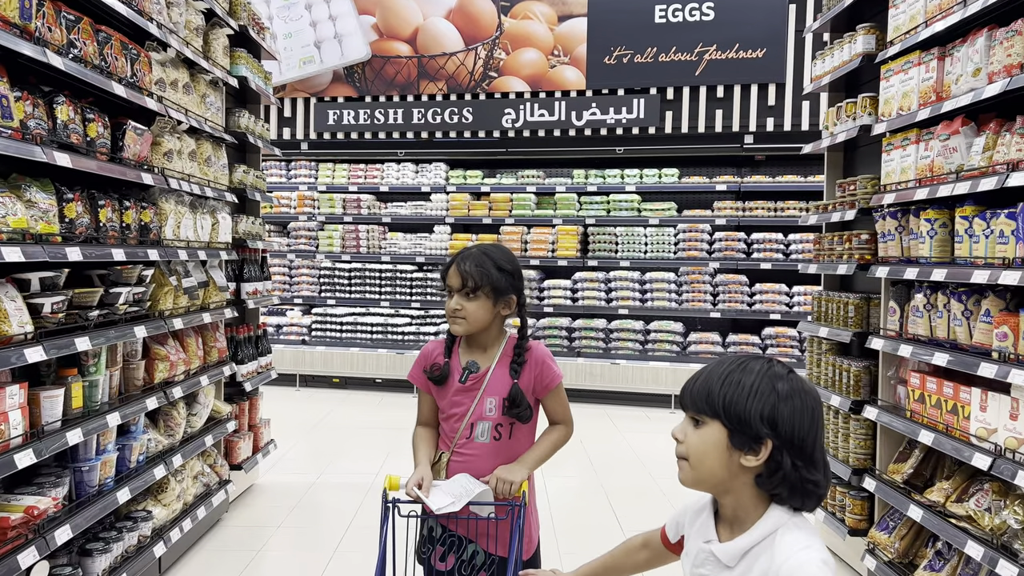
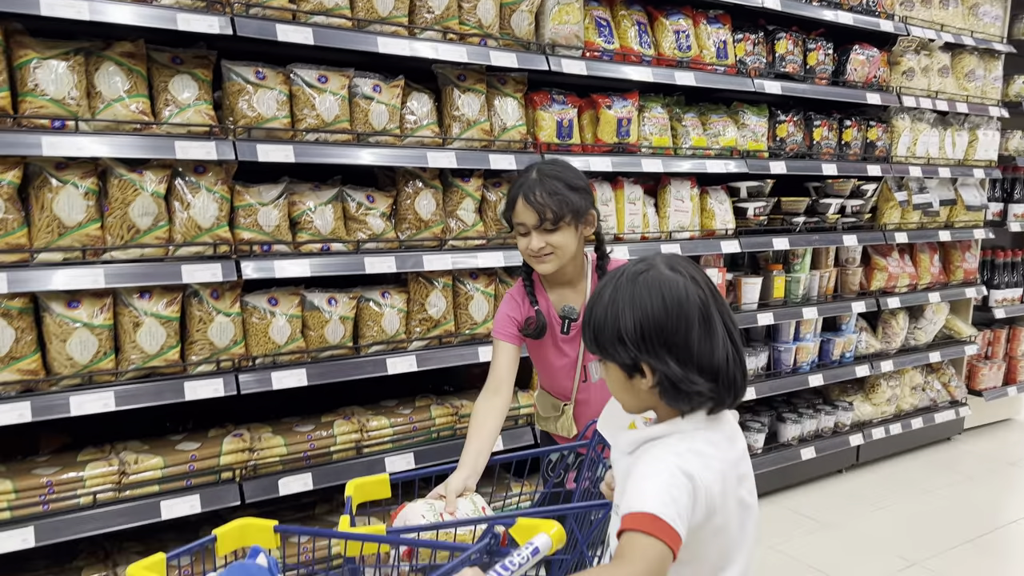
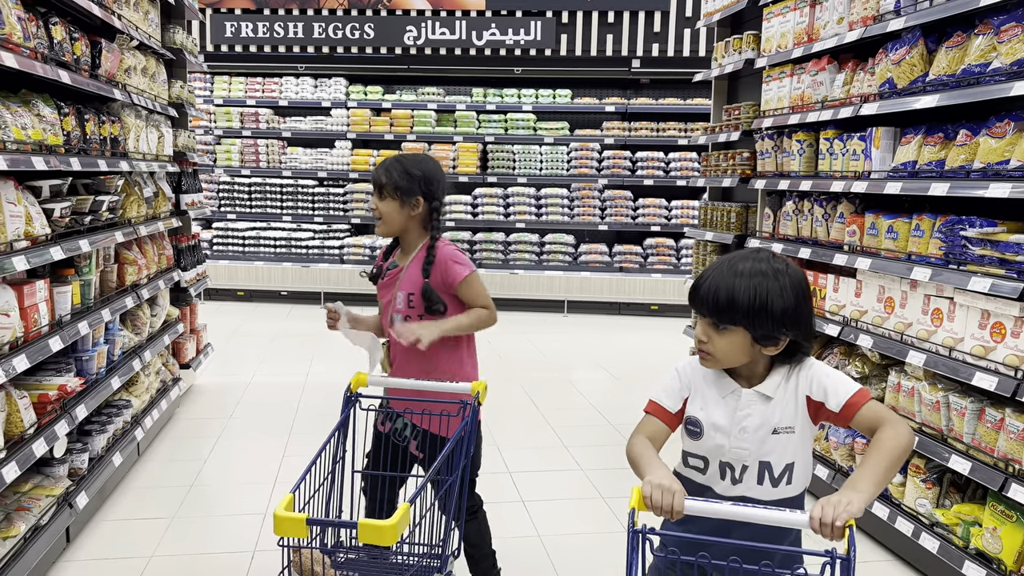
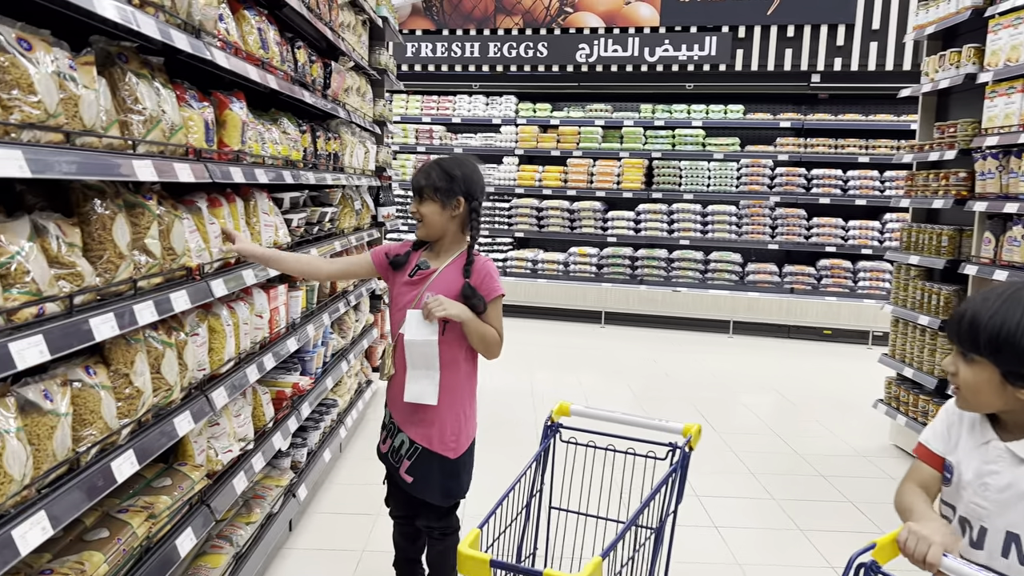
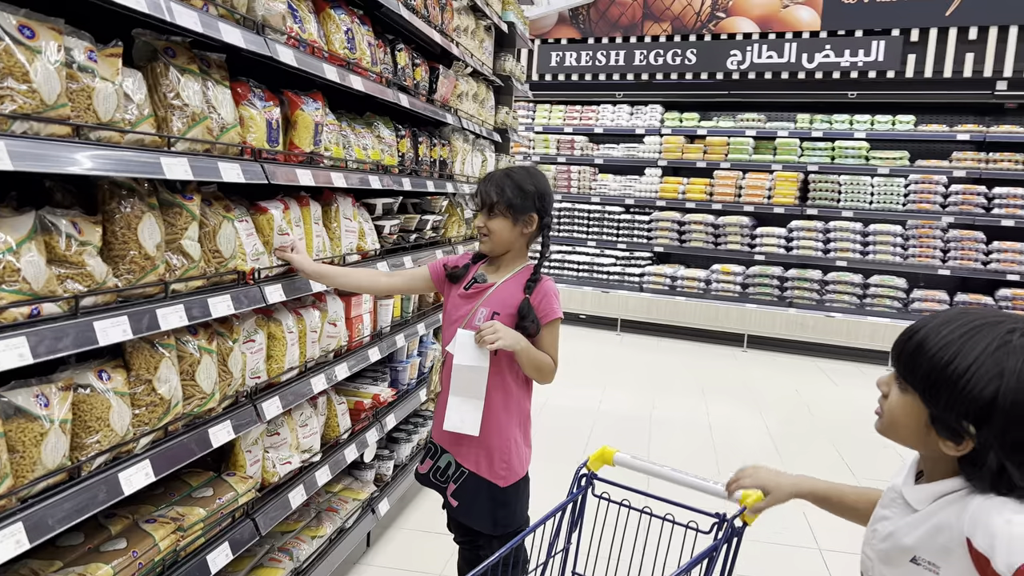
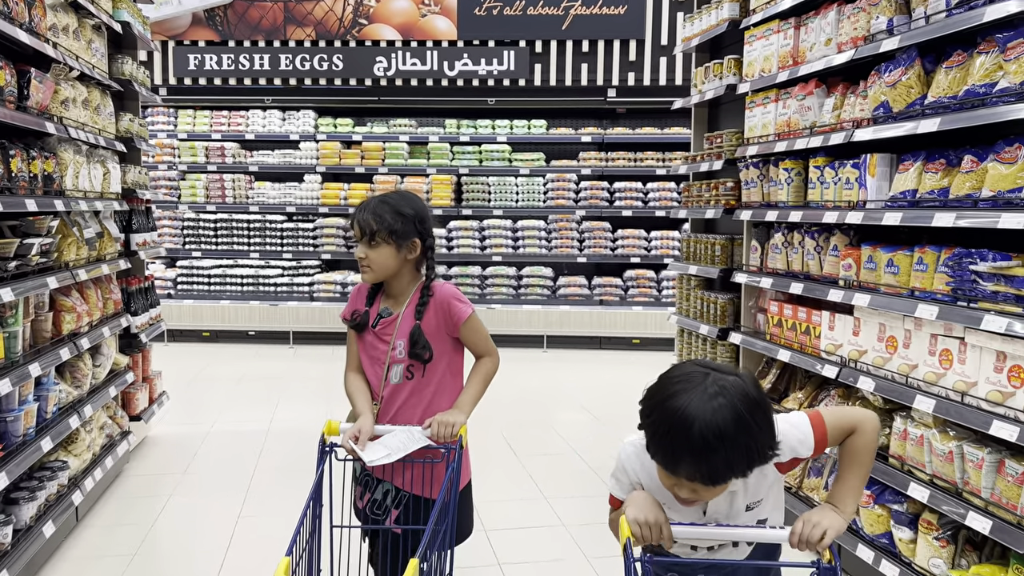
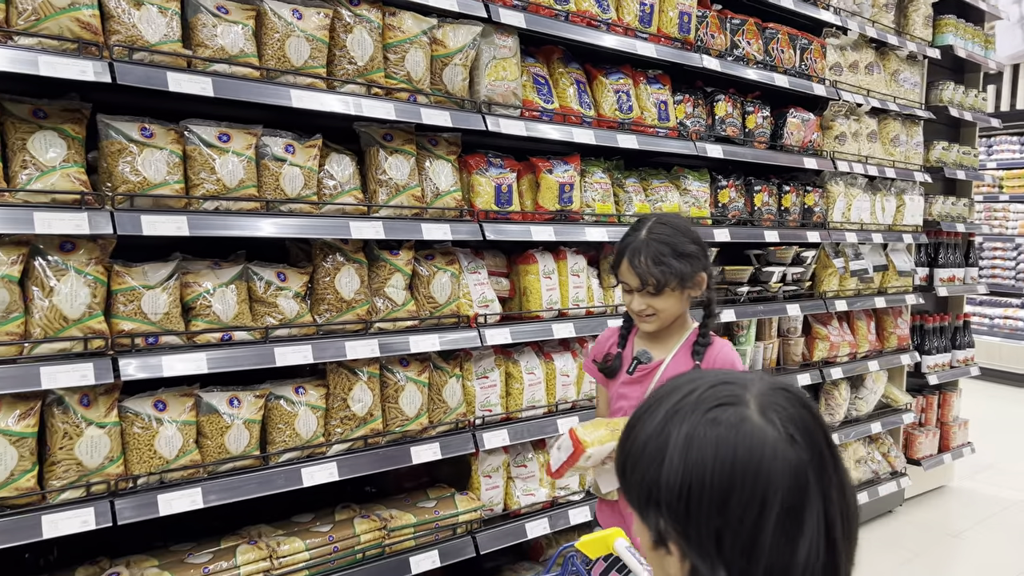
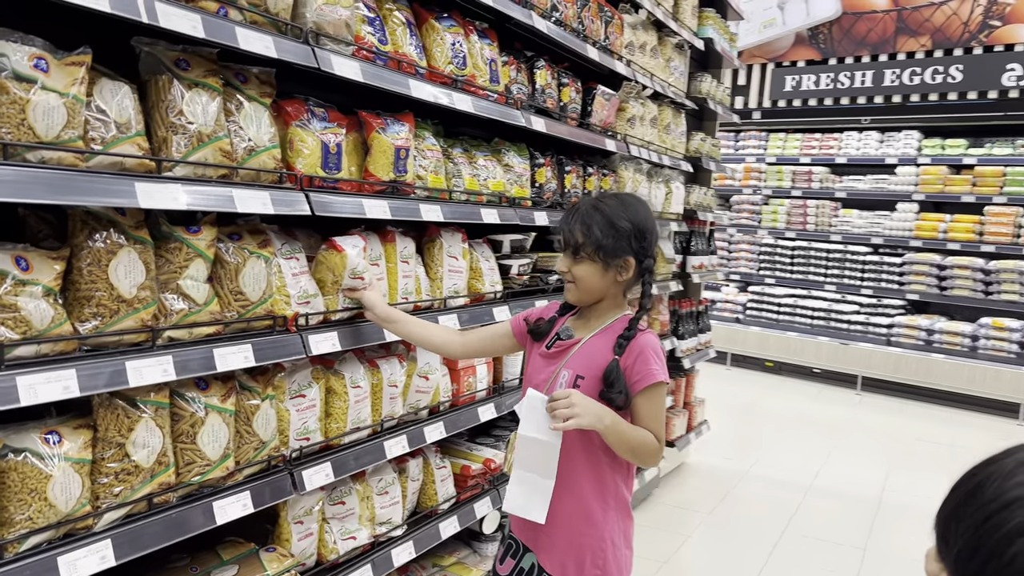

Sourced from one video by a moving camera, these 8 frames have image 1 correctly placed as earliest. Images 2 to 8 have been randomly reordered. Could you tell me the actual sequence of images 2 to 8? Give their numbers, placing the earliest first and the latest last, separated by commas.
6, 3, 4, 5, 8, 7, 2
